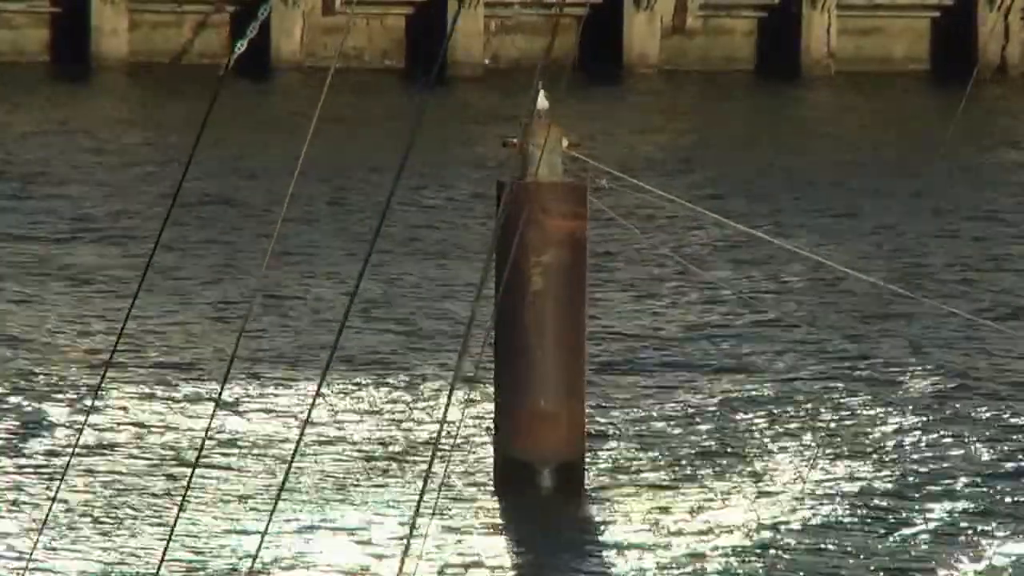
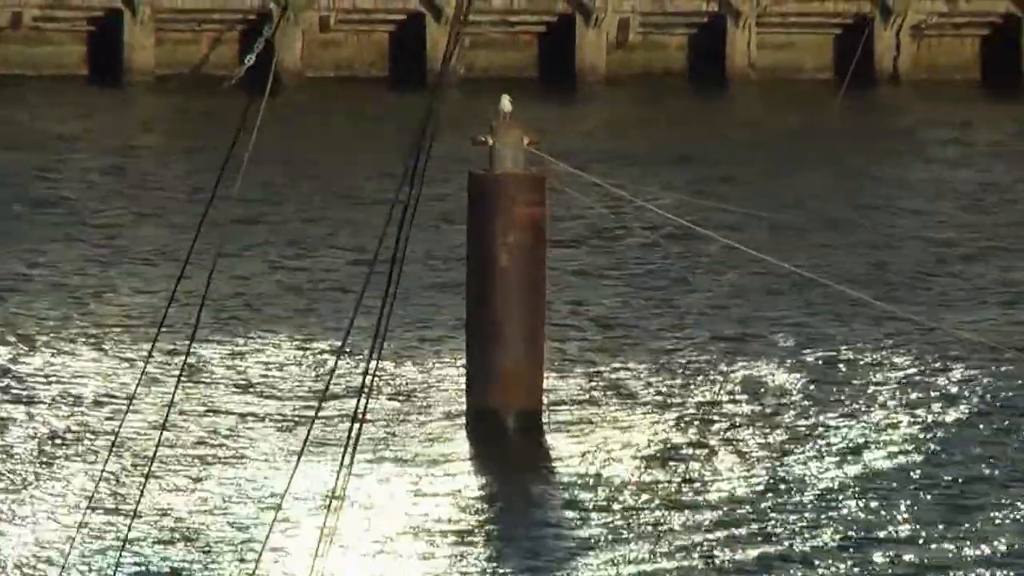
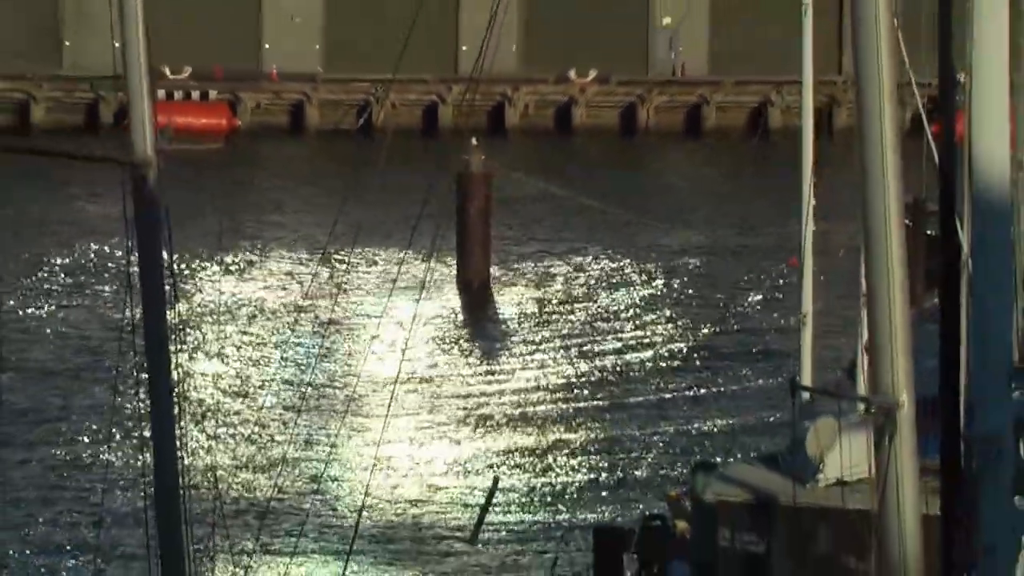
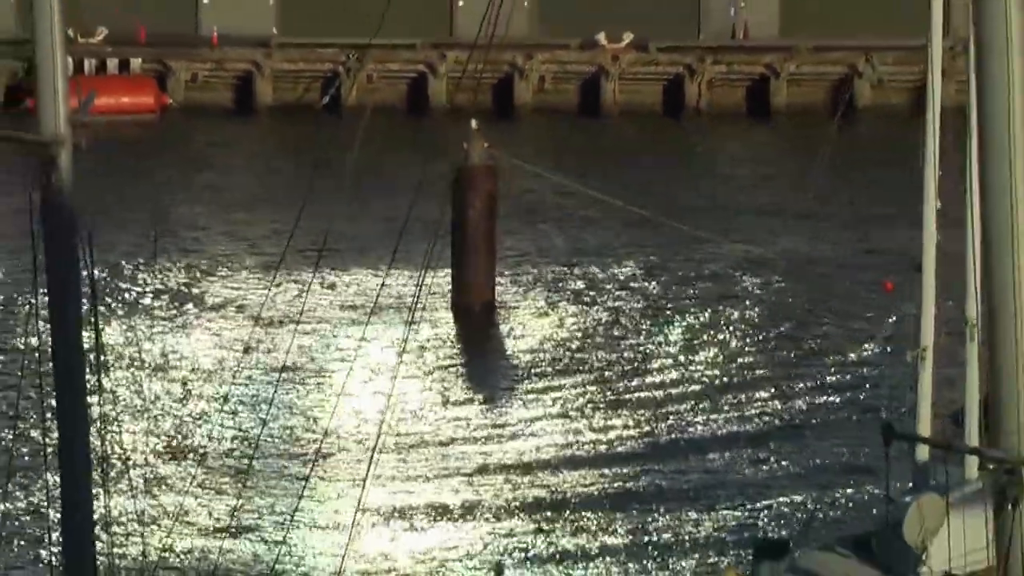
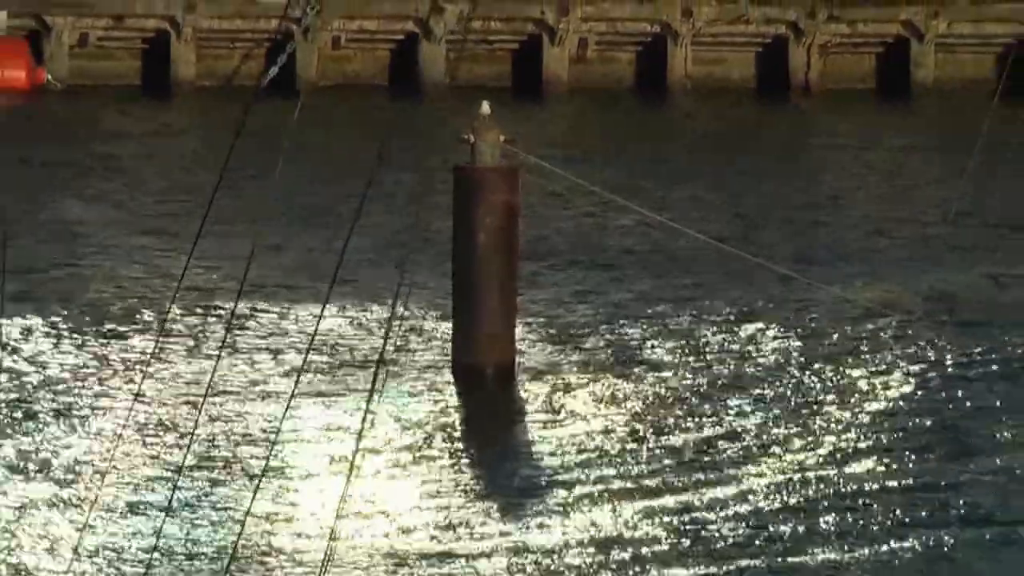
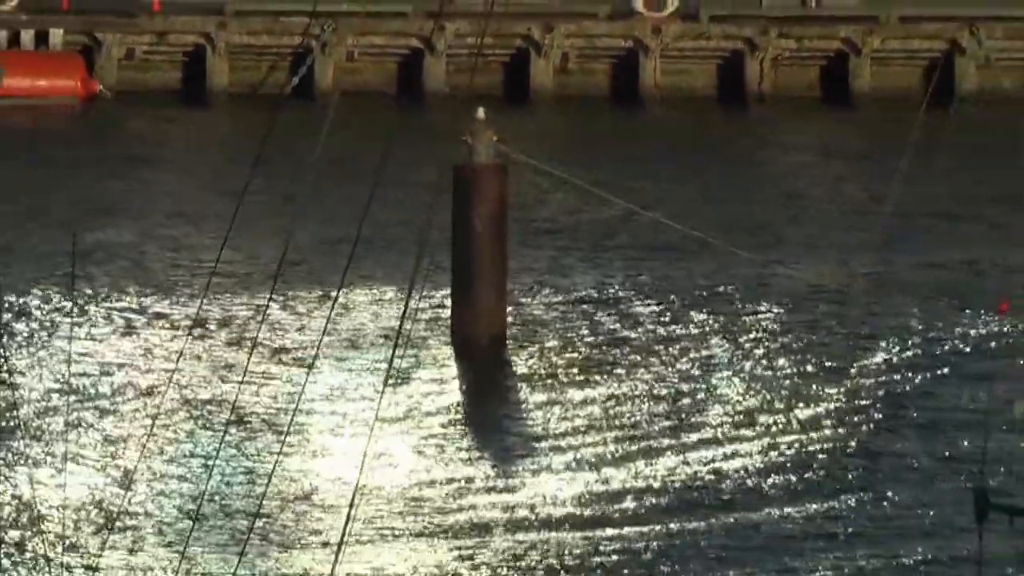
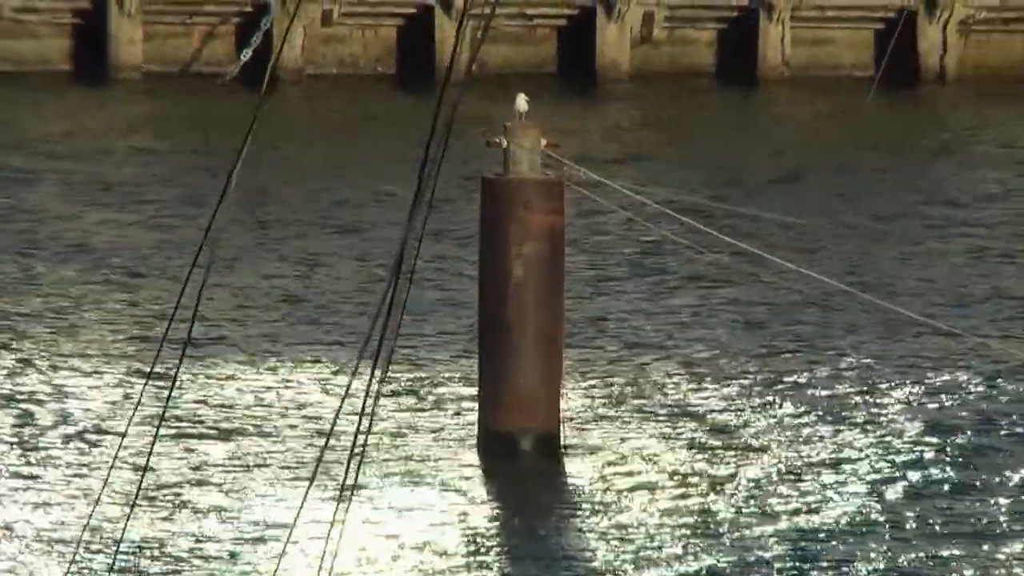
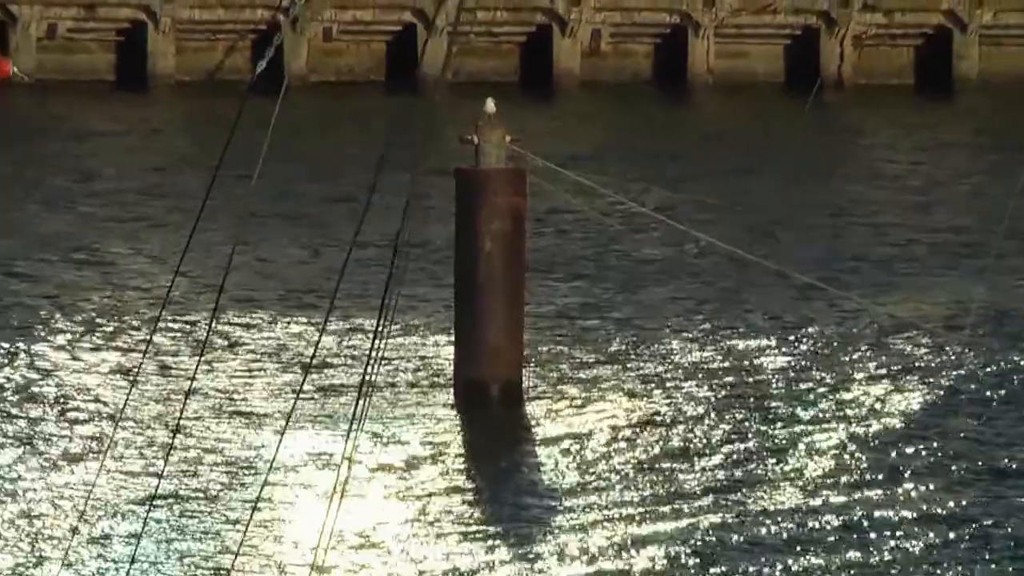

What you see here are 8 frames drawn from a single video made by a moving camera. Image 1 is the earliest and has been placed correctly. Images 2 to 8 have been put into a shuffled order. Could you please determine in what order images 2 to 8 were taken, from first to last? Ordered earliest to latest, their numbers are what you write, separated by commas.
7, 2, 8, 5, 6, 4, 3
